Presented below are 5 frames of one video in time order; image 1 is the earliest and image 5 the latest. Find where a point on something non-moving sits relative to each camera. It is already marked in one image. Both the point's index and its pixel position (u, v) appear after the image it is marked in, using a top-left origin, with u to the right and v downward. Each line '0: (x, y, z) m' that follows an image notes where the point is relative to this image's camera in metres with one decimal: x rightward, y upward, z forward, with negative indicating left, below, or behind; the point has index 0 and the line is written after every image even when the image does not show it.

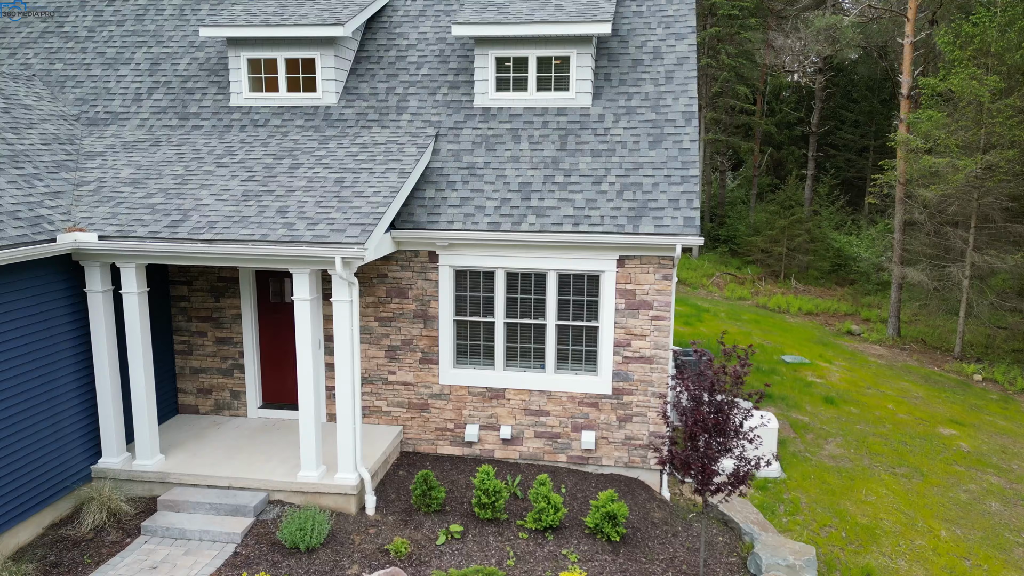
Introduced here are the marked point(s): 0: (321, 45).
0: (-3.1, +3.9, +10.4) m
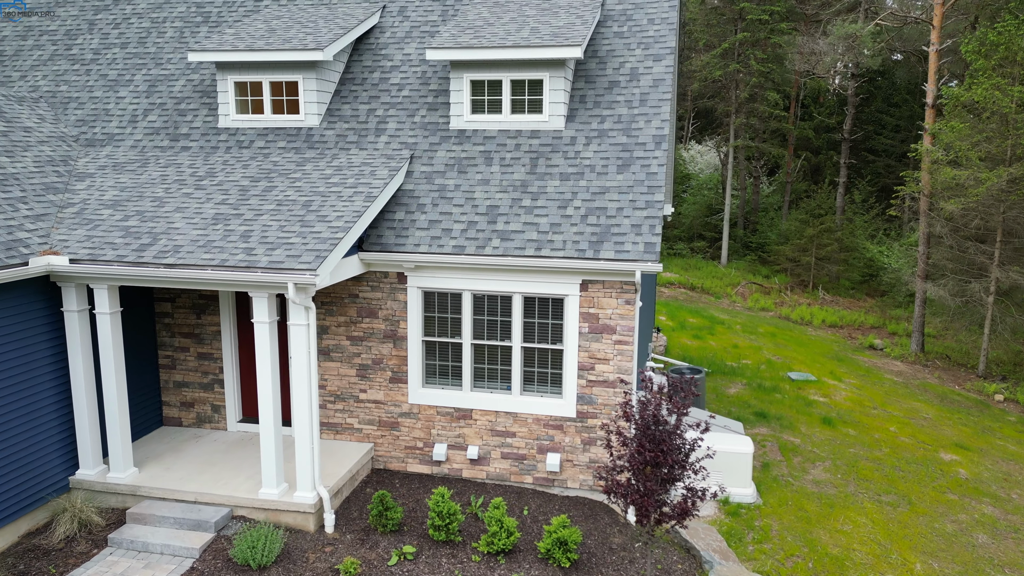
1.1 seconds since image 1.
0: (-3.4, +3.6, +10.7) m
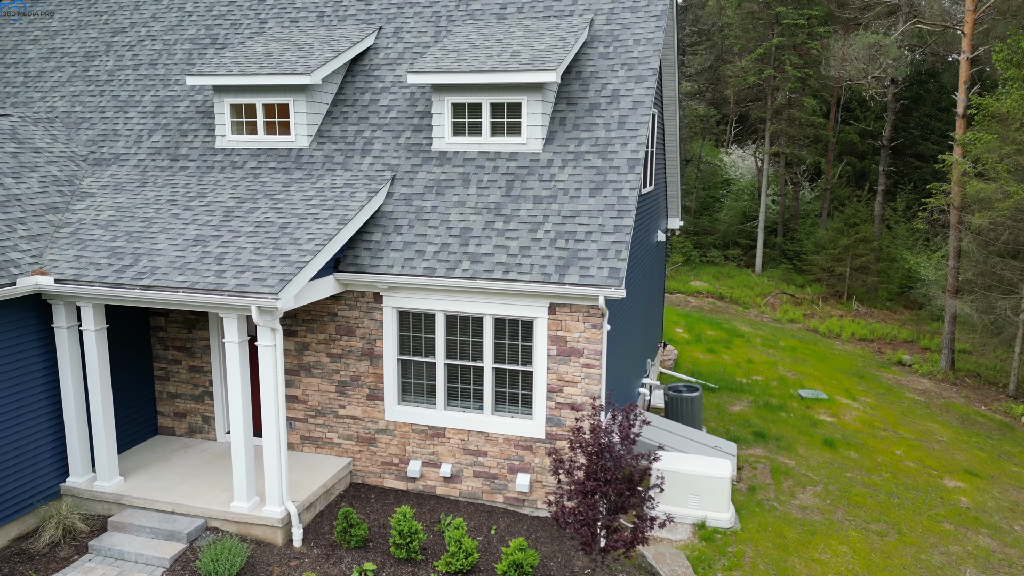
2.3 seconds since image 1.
0: (-3.7, +3.3, +11.0) m
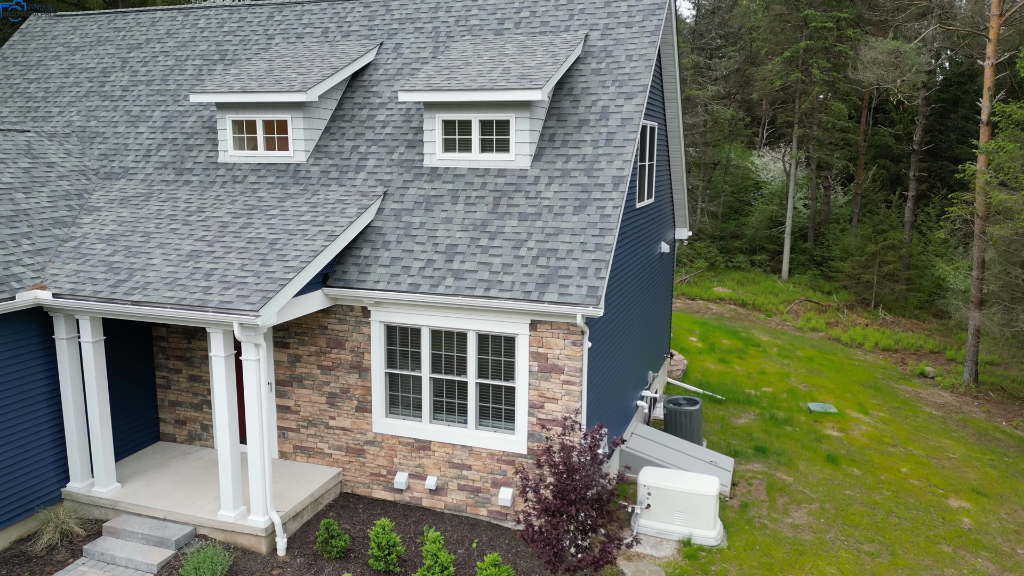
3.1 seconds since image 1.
0: (-3.8, +3.1, +11.3) m
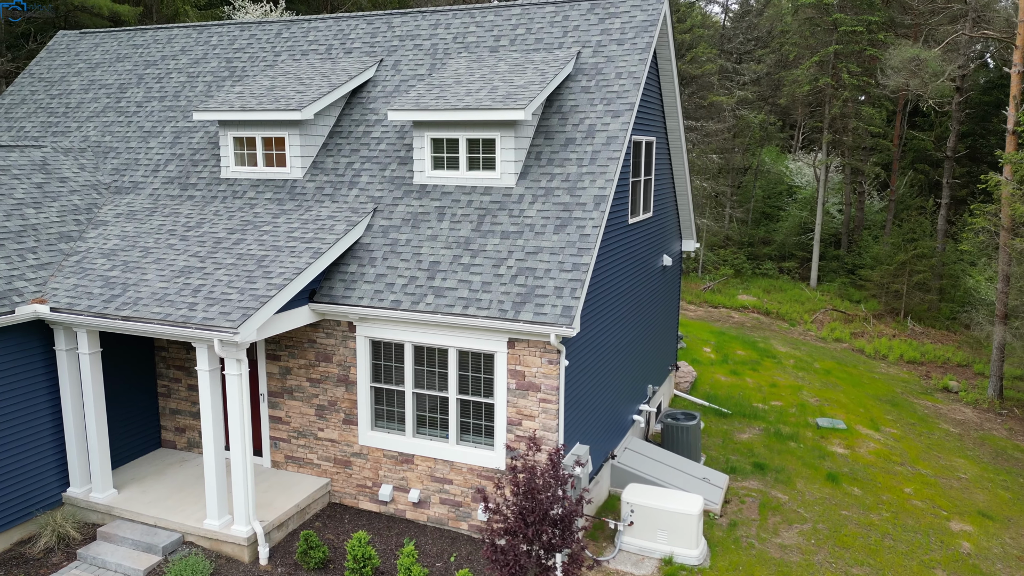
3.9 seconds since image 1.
0: (-3.9, +2.9, +11.6) m
